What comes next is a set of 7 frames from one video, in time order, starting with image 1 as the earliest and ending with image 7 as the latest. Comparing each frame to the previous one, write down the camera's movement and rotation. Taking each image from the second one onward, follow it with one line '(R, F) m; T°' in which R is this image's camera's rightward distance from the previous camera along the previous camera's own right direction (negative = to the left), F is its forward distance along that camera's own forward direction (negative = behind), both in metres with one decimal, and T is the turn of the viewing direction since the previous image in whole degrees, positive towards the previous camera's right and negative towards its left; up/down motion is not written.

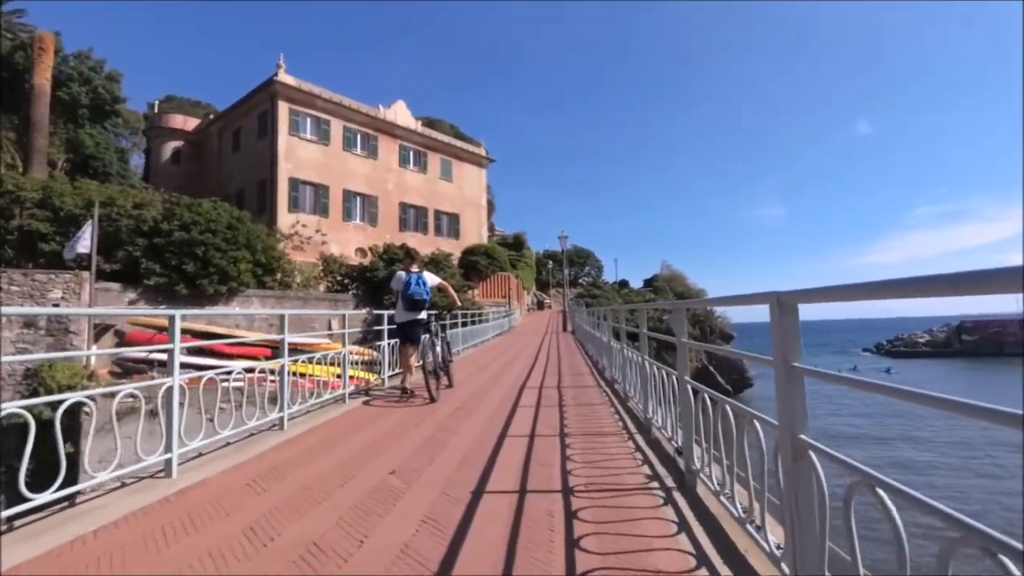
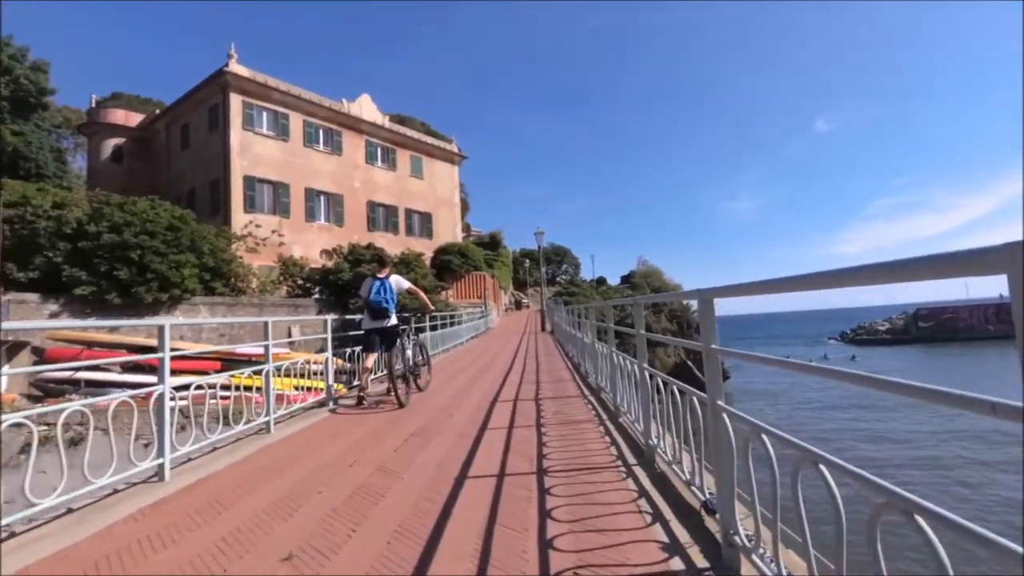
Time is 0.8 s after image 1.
(+0.1, +0.6) m; +2°
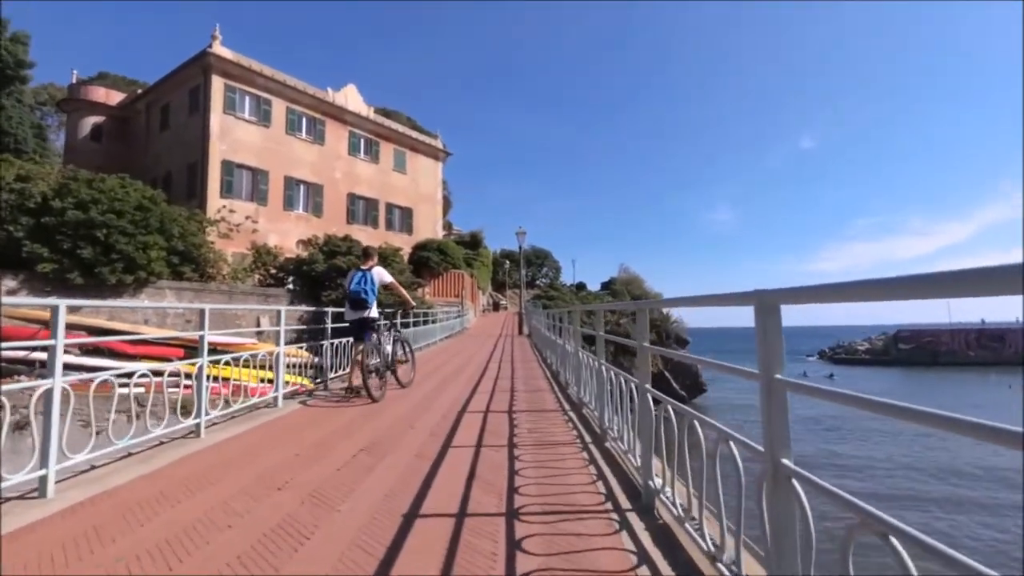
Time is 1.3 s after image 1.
(0.0, 0.0) m; +2°
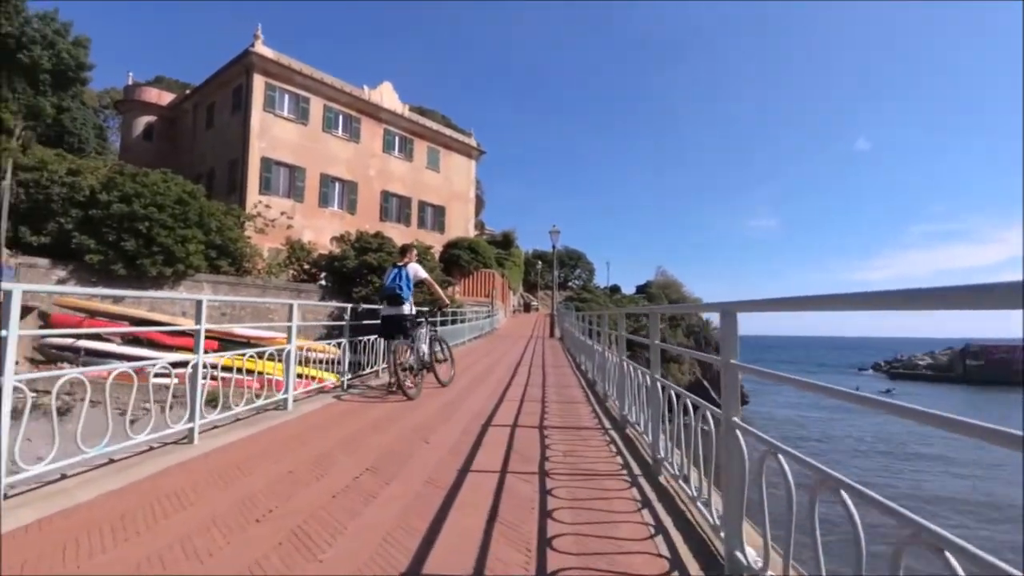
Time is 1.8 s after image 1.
(+0.1, 0.0) m; -3°
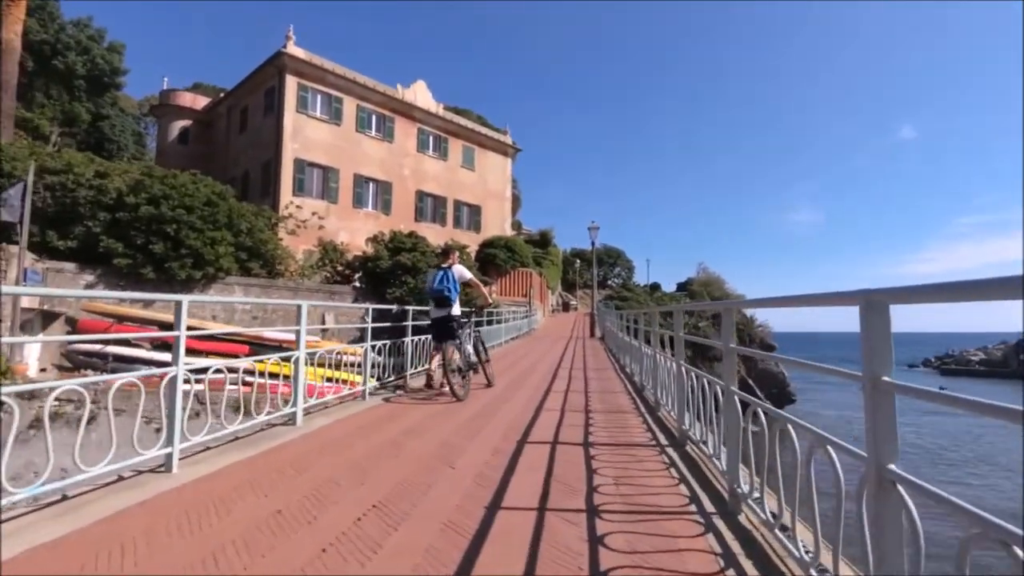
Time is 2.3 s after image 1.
(0.0, +0.4) m; -4°
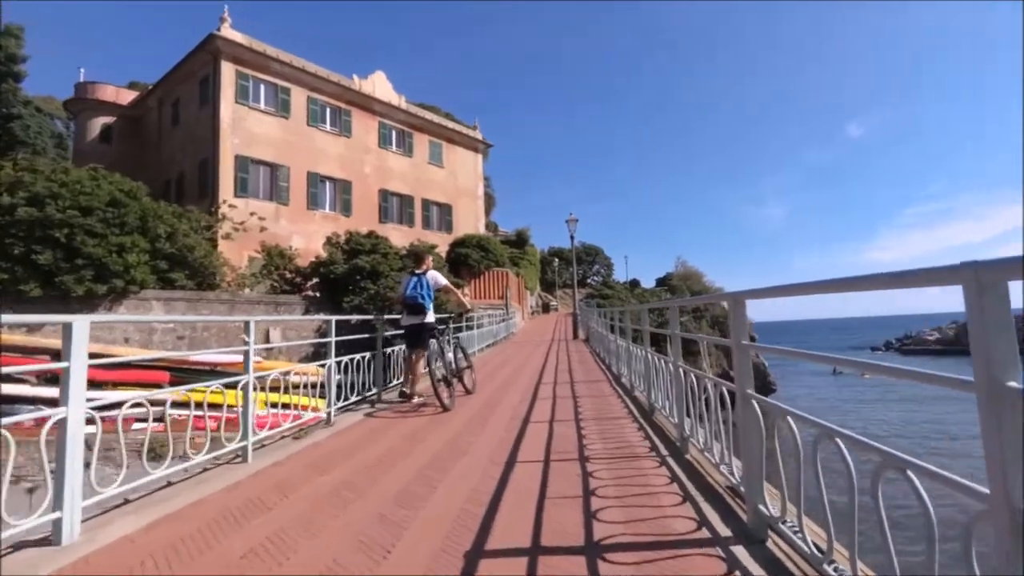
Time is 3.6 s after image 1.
(0.0, +1.0) m; +2°
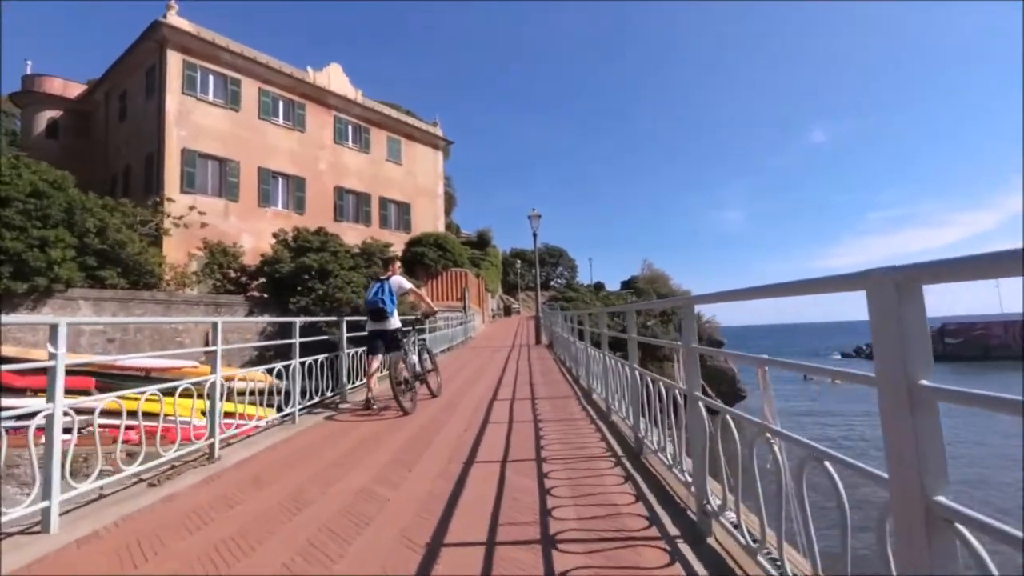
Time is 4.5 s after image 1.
(+0.1, +0.1) m; +4°
